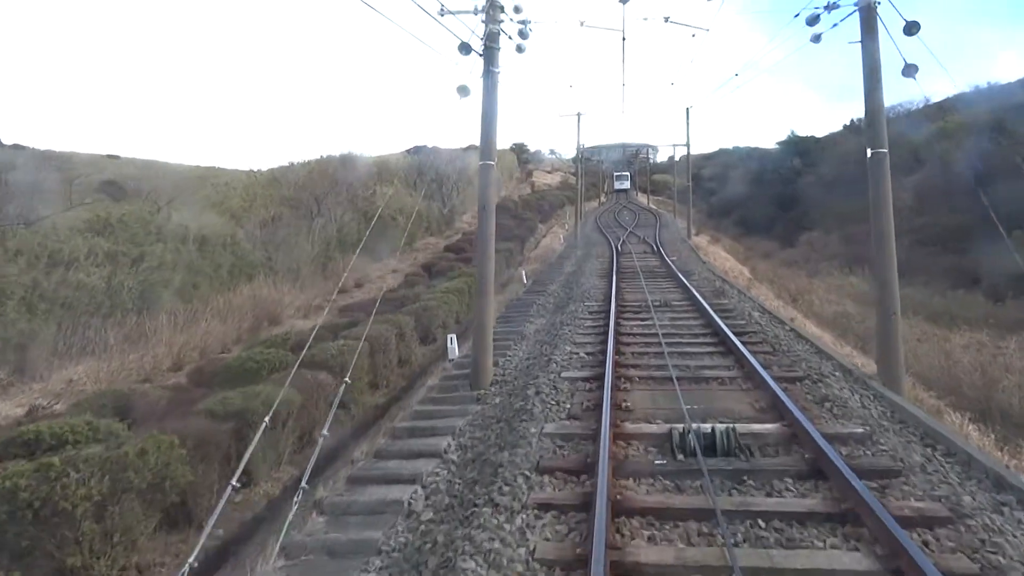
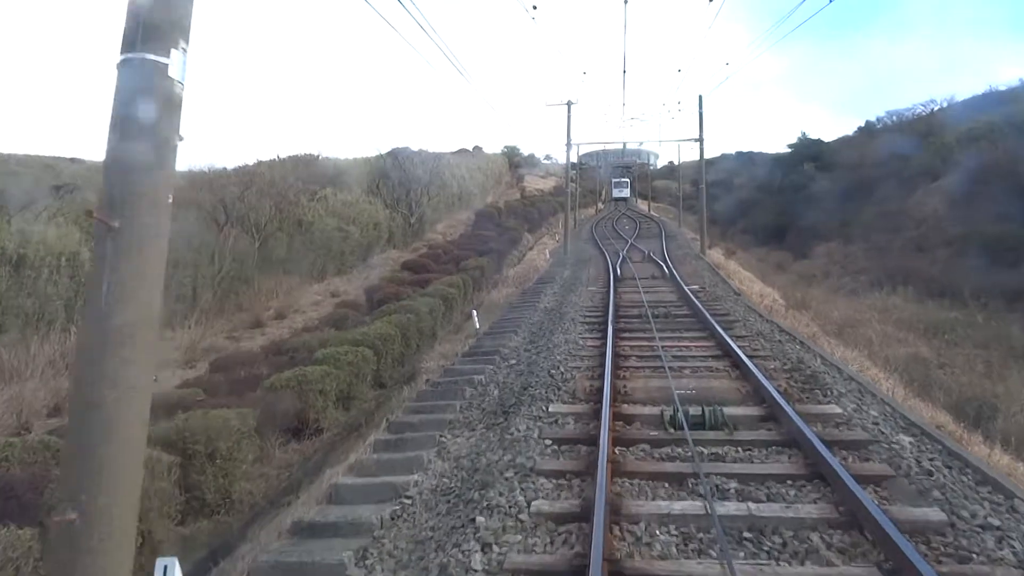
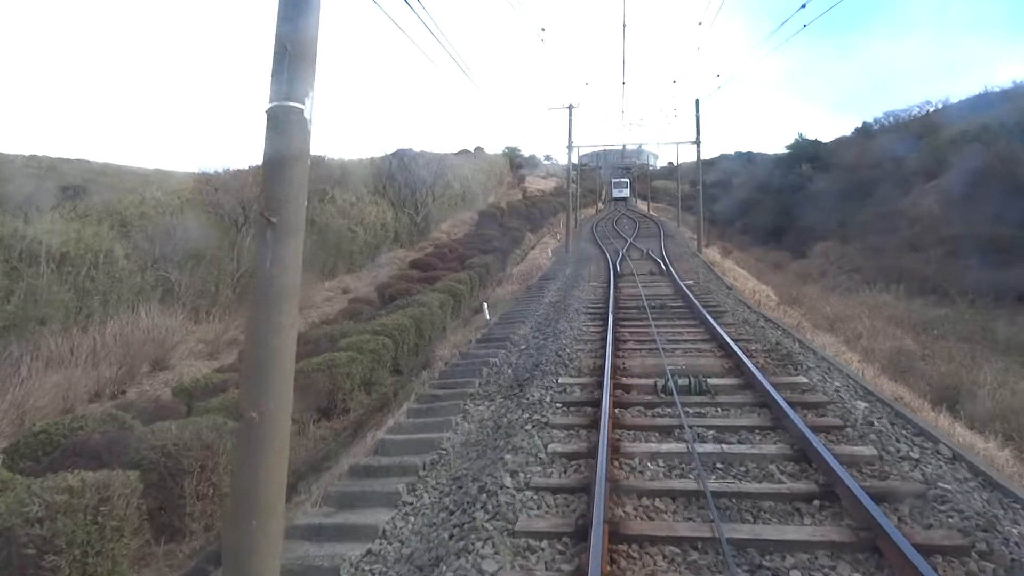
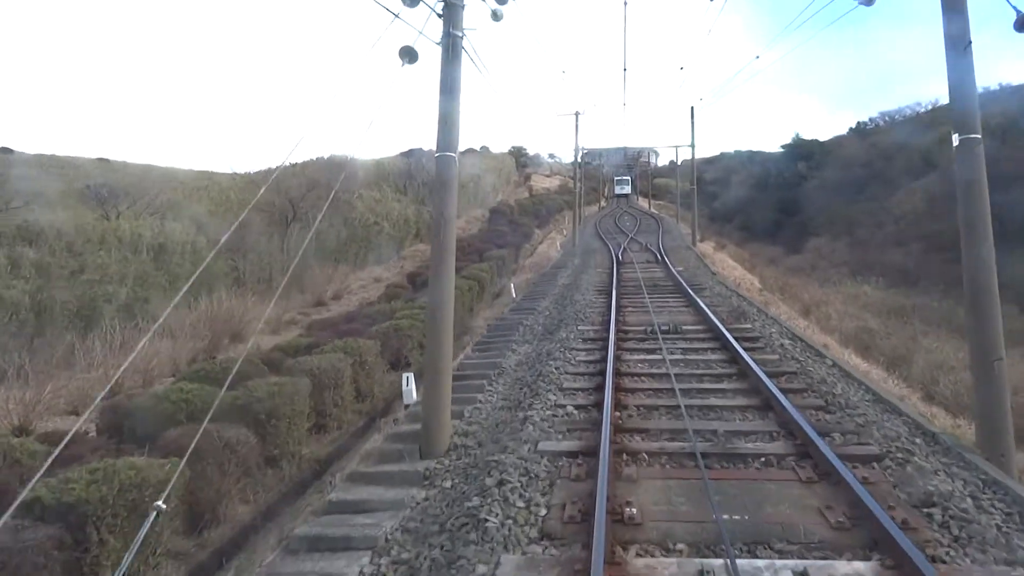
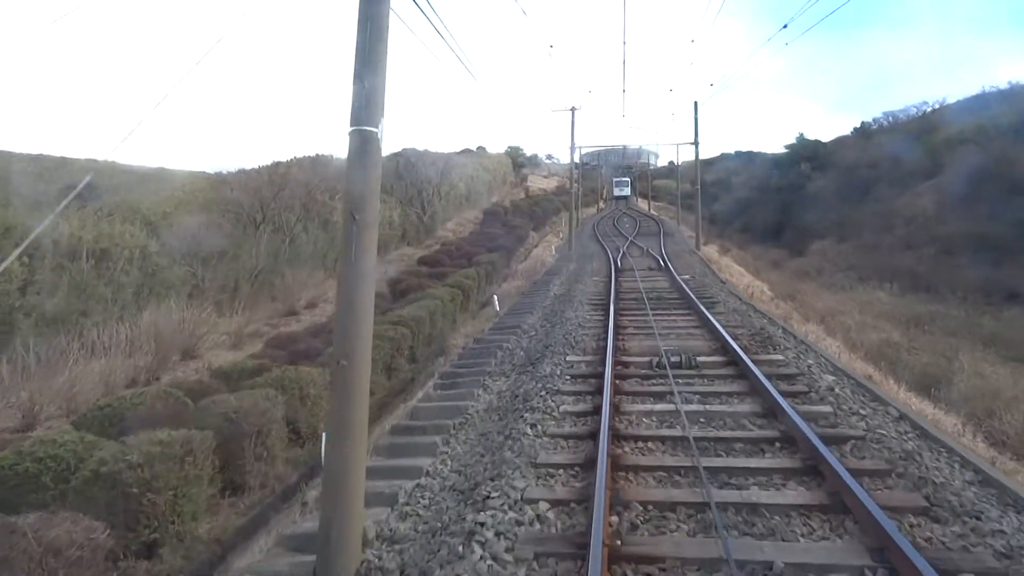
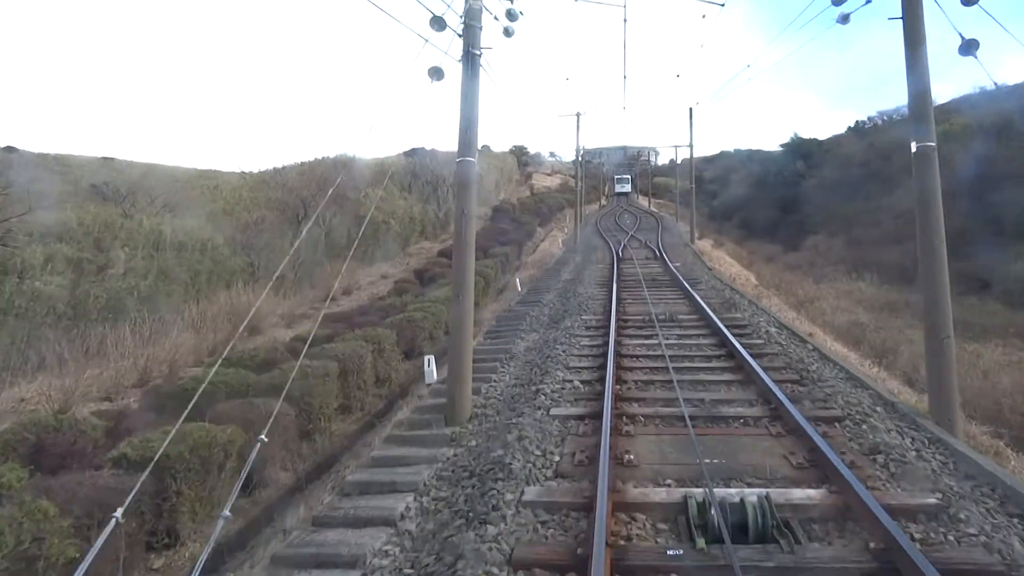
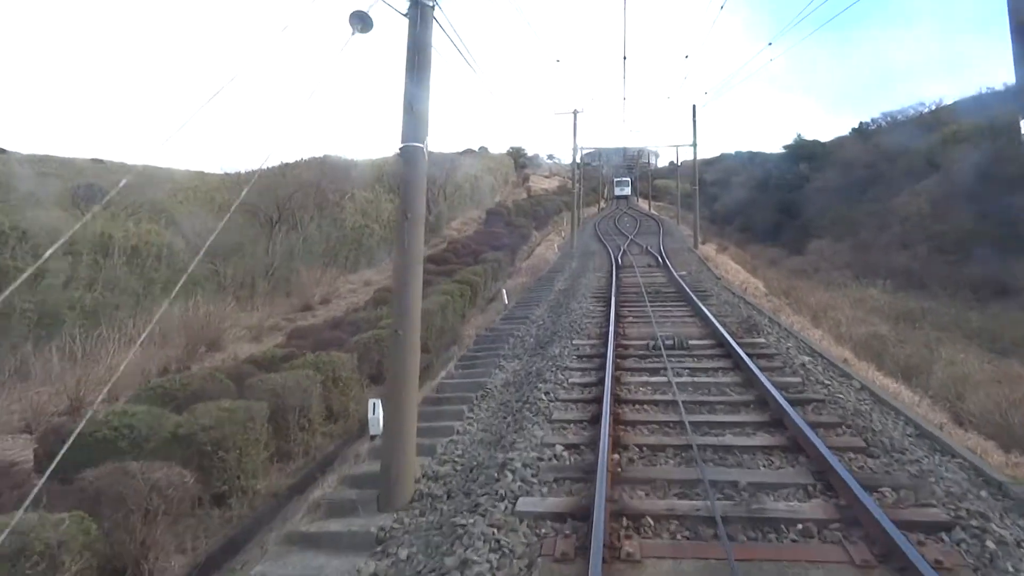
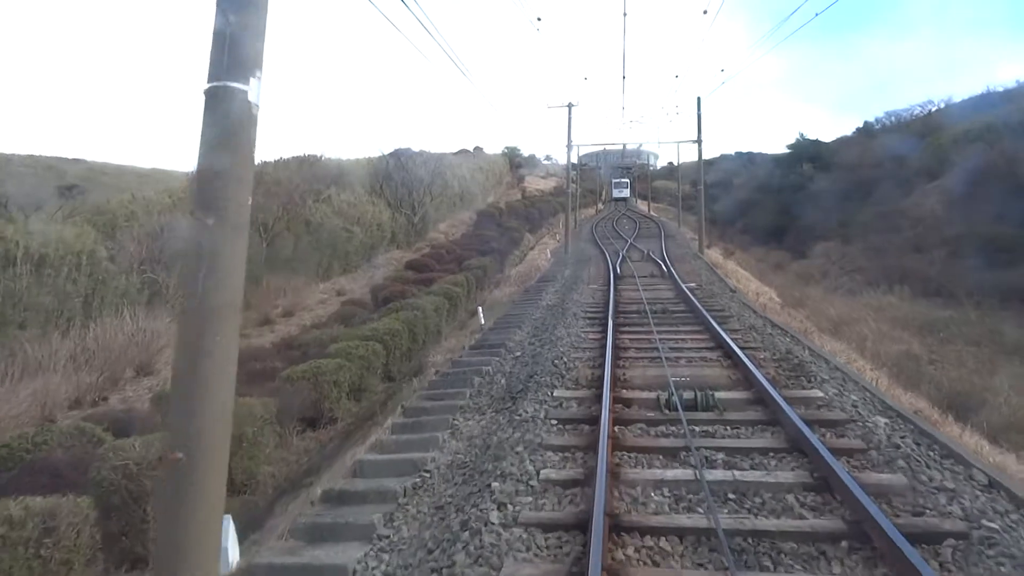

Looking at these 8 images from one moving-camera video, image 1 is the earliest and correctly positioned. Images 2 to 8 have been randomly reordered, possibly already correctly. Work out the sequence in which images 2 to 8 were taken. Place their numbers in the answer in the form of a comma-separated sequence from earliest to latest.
6, 4, 7, 5, 3, 8, 2
